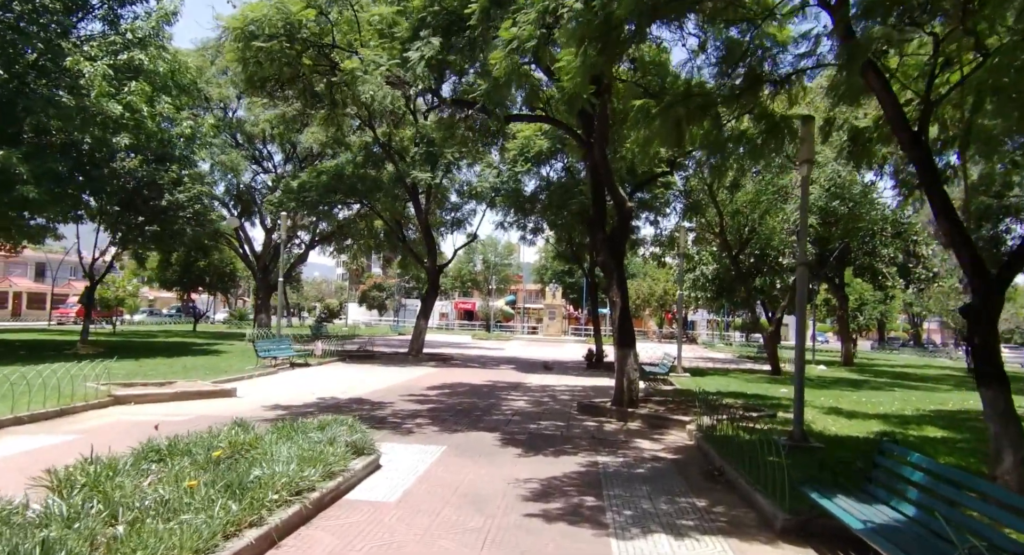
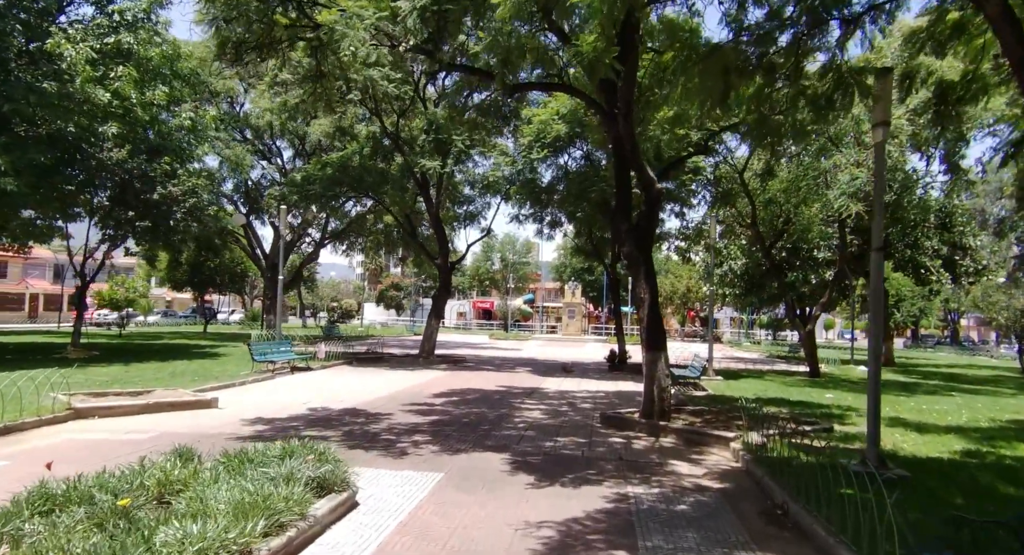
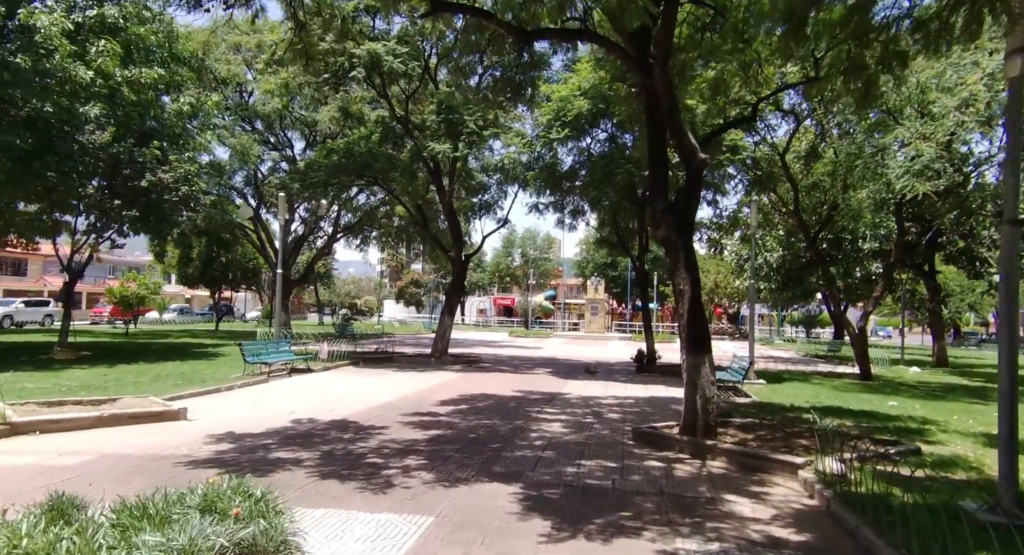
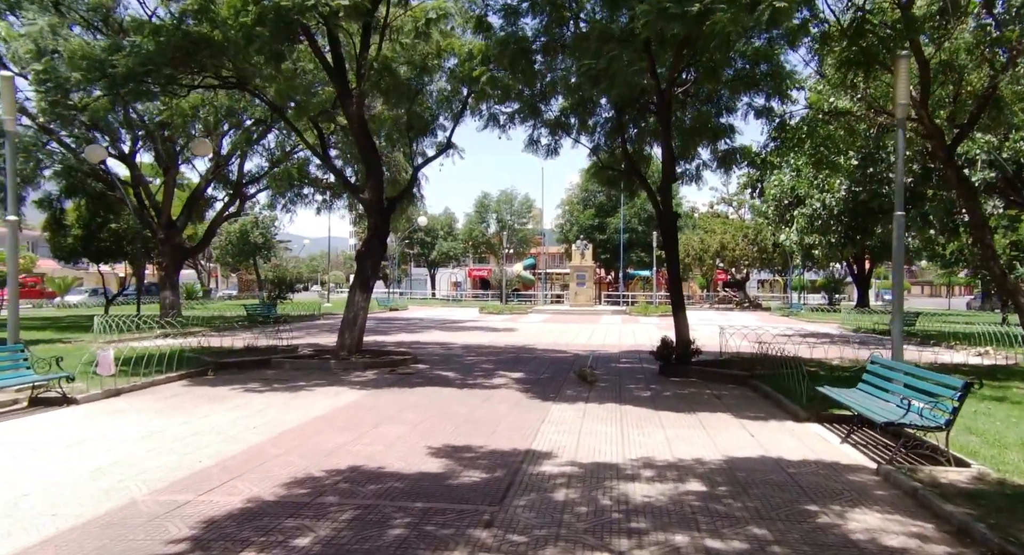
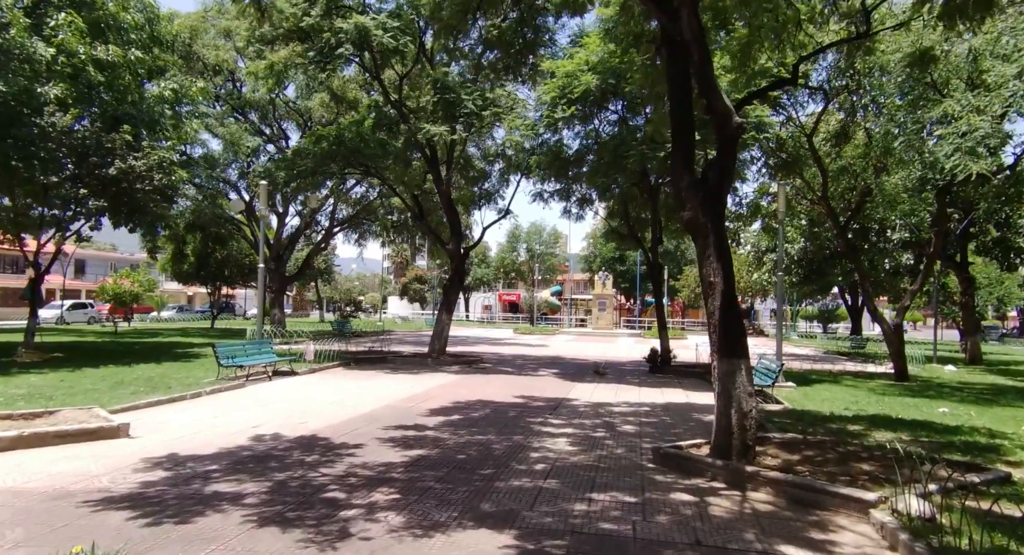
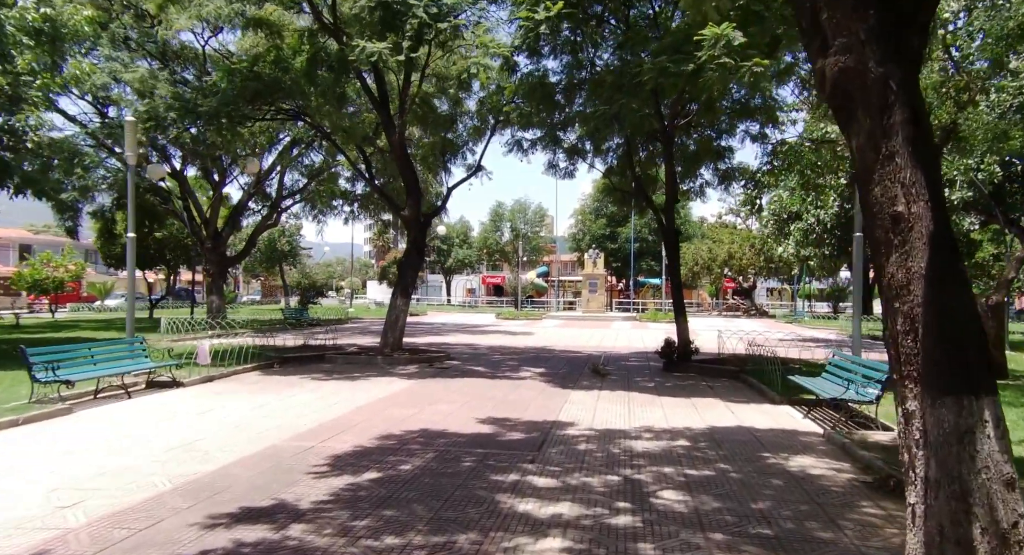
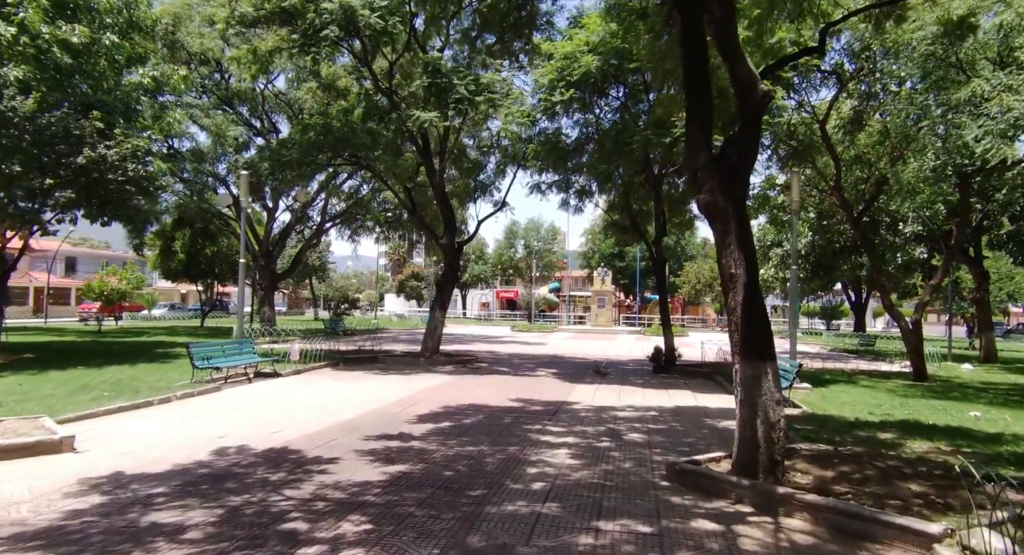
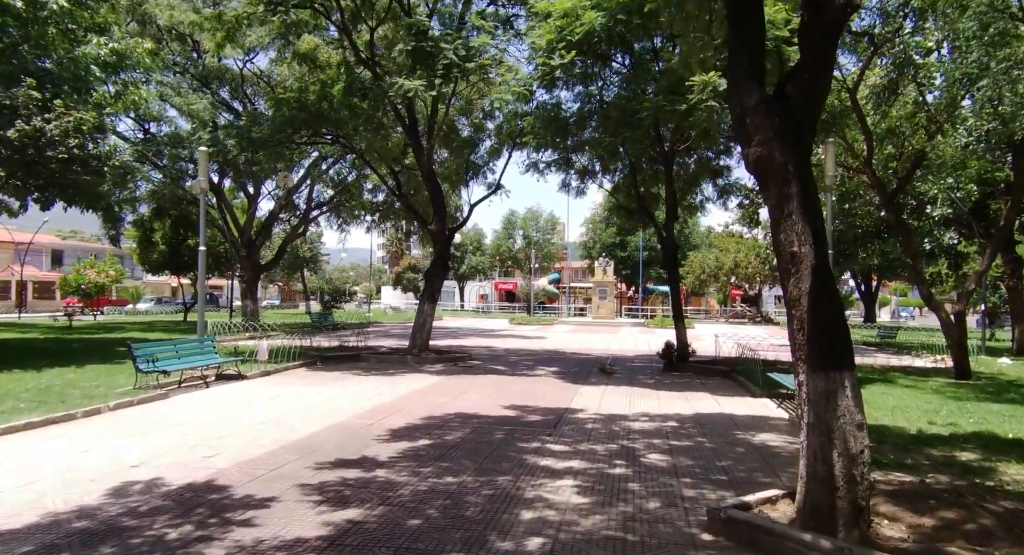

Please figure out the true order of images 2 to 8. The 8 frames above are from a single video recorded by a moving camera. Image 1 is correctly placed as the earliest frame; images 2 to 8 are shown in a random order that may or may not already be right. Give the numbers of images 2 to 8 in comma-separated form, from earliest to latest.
2, 3, 5, 7, 8, 6, 4
